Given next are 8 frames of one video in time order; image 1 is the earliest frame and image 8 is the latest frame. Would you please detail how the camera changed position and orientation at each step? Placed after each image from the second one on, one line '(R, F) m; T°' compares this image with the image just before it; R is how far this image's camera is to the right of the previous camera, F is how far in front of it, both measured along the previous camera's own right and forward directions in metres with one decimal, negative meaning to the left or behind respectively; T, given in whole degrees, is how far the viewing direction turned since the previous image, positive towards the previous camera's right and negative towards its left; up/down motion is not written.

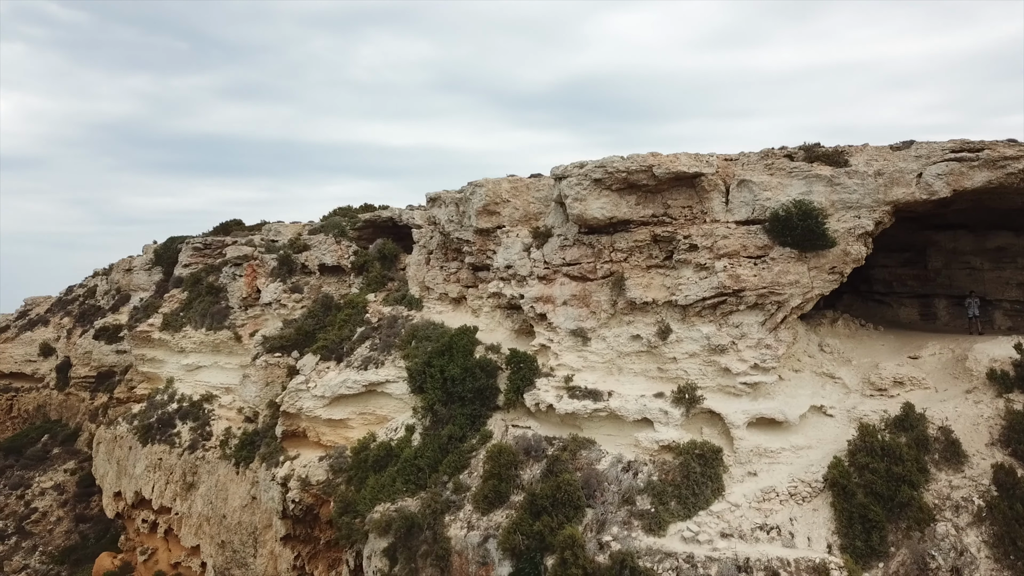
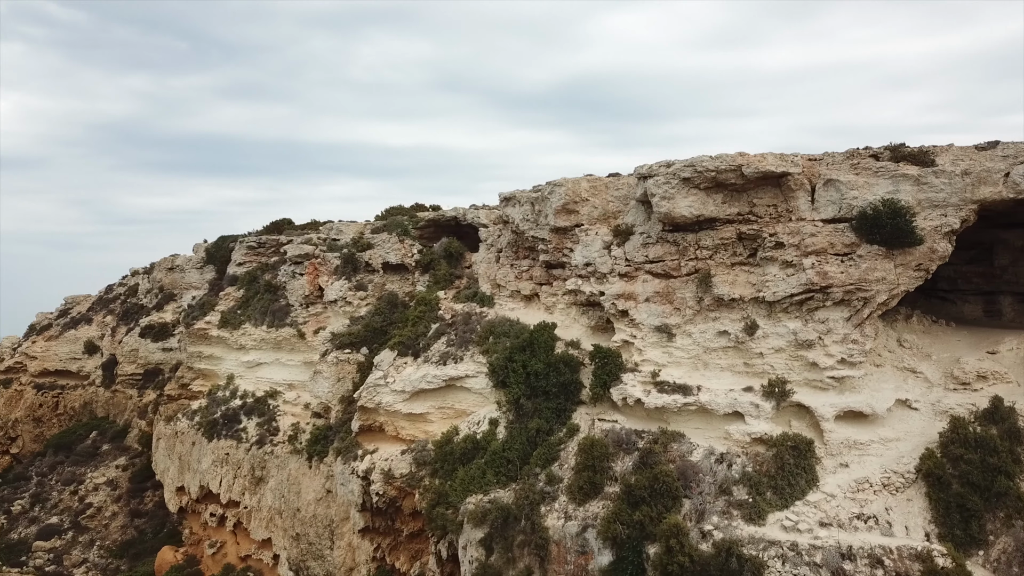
(-2.3, -0.3) m; 0°
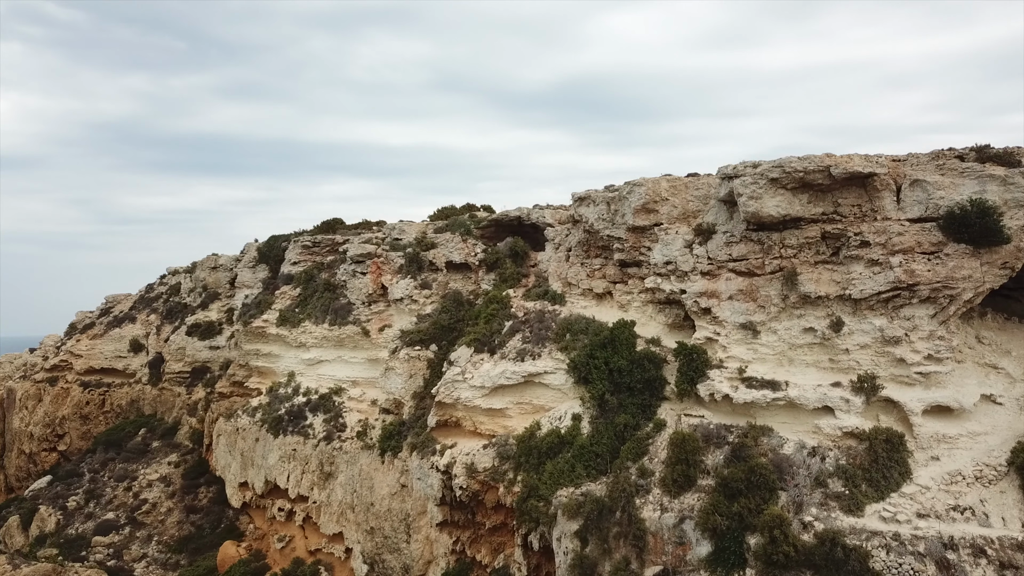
(-2.4, -0.3) m; 0°
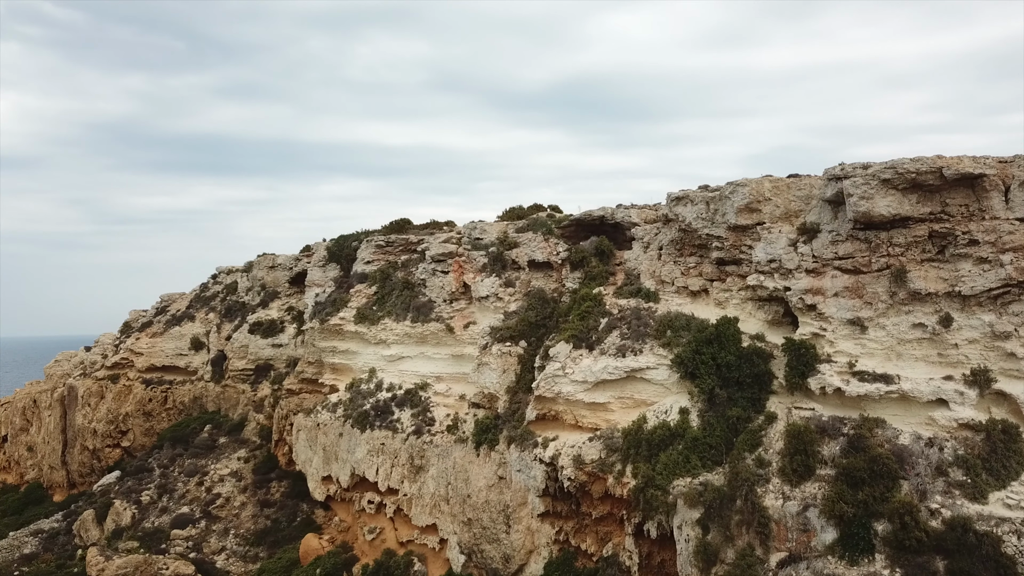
(-3.2, -0.5) m; 0°
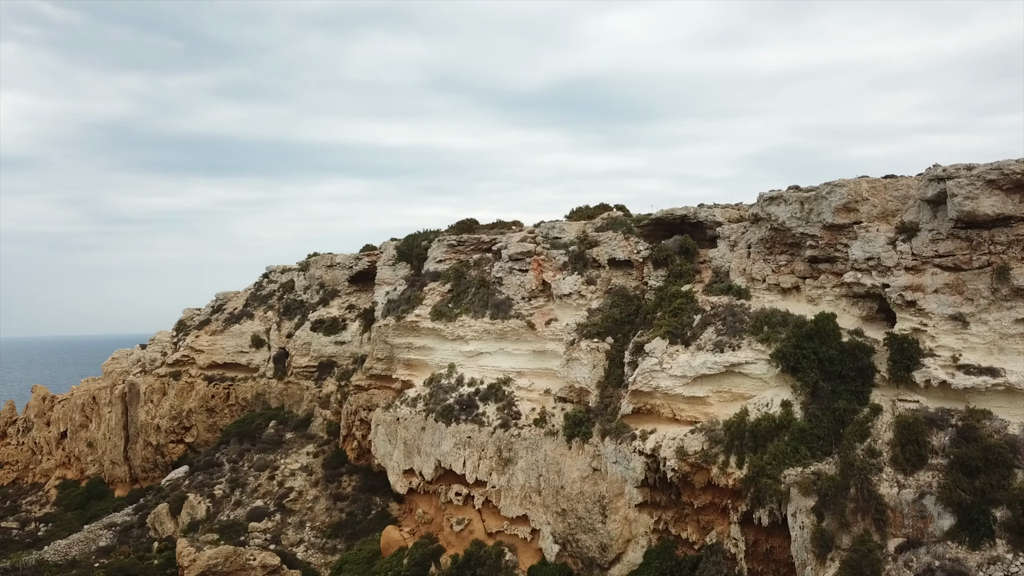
(-3.3, -0.6) m; 0°
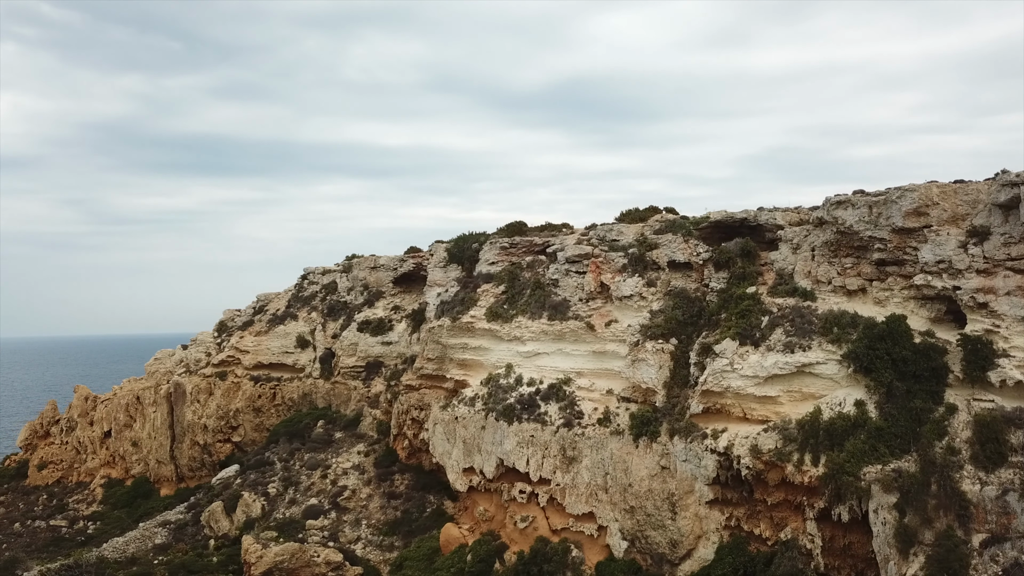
(-2.5, -0.4) m; 0°
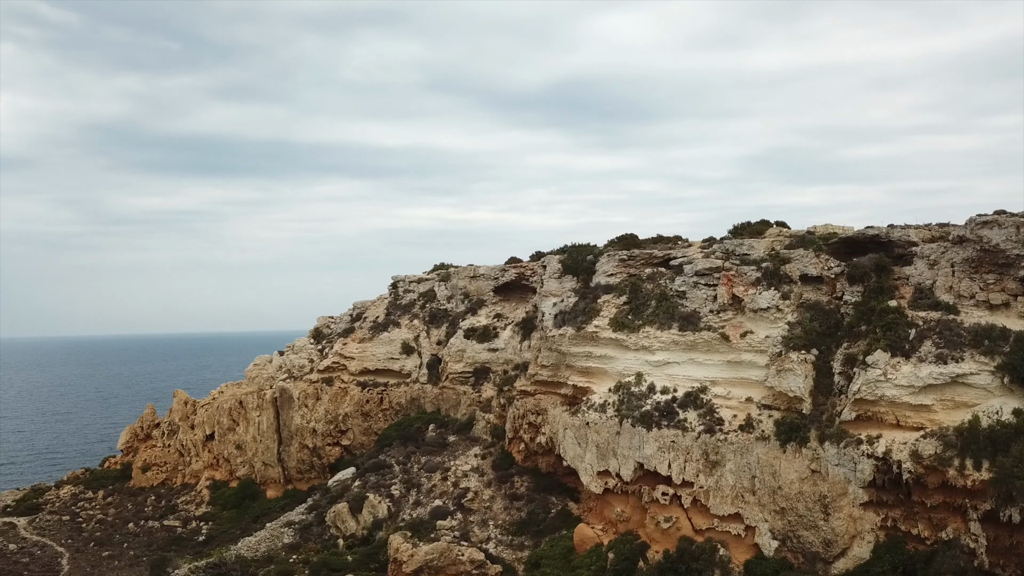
(-6.1, -1.2) m; 0°
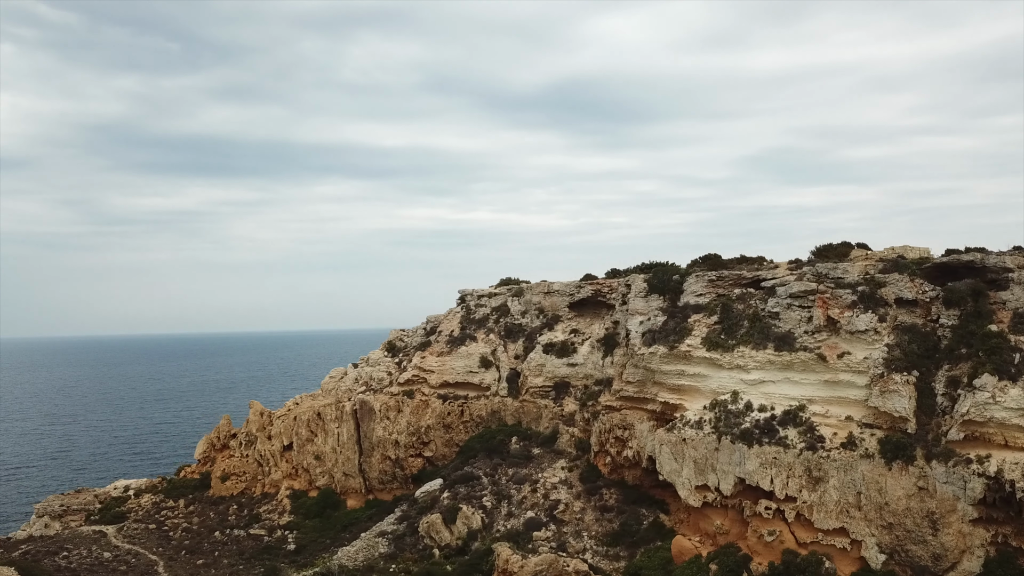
(-4.9, -1.1) m; 0°
